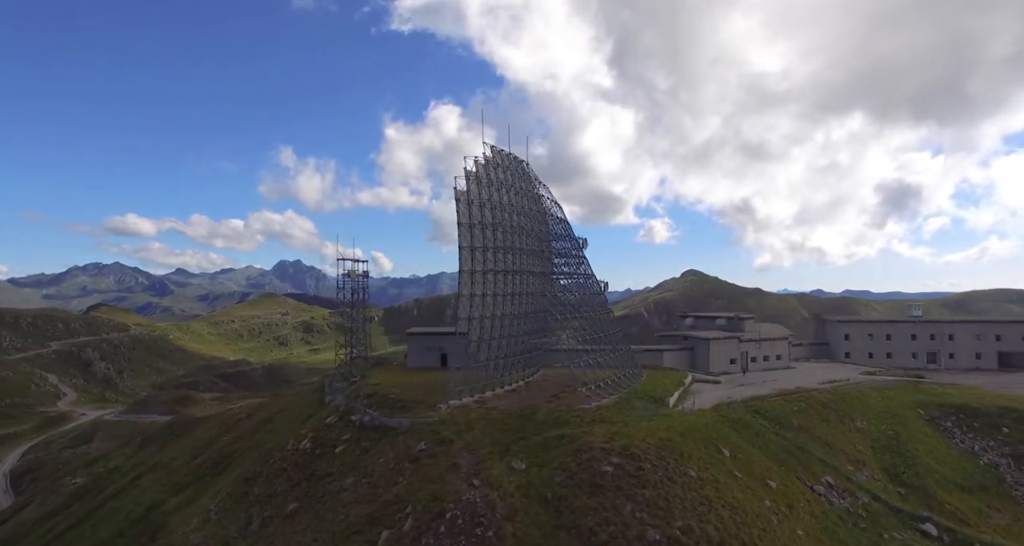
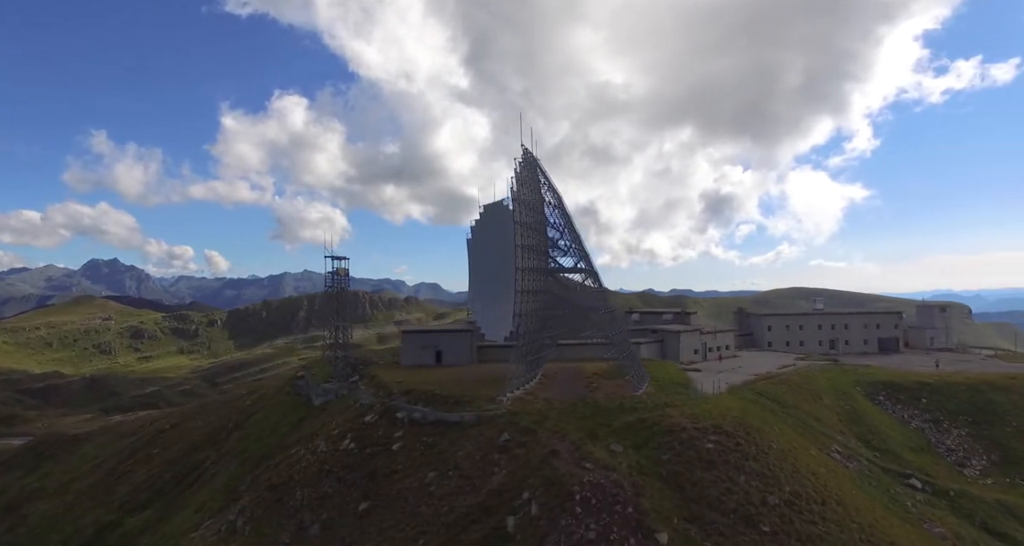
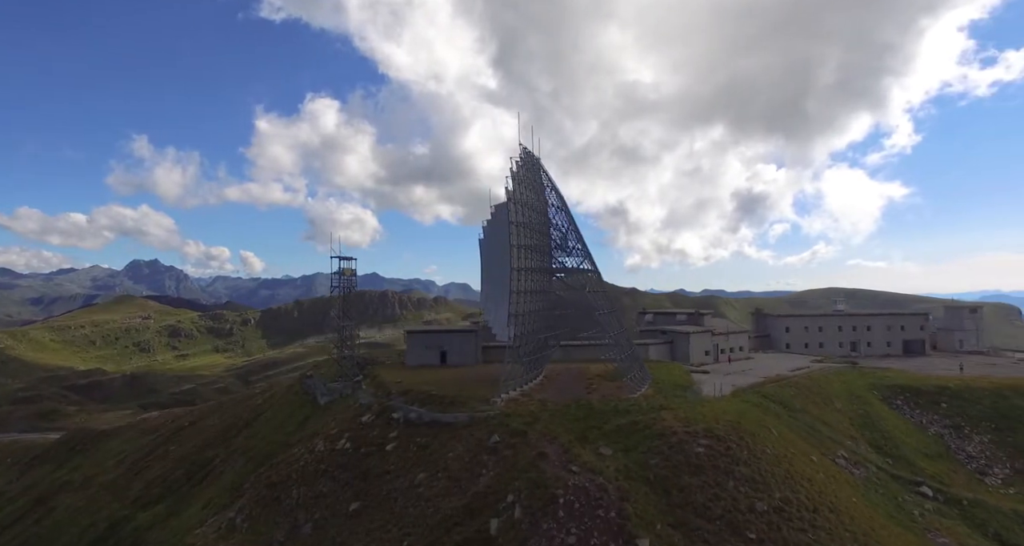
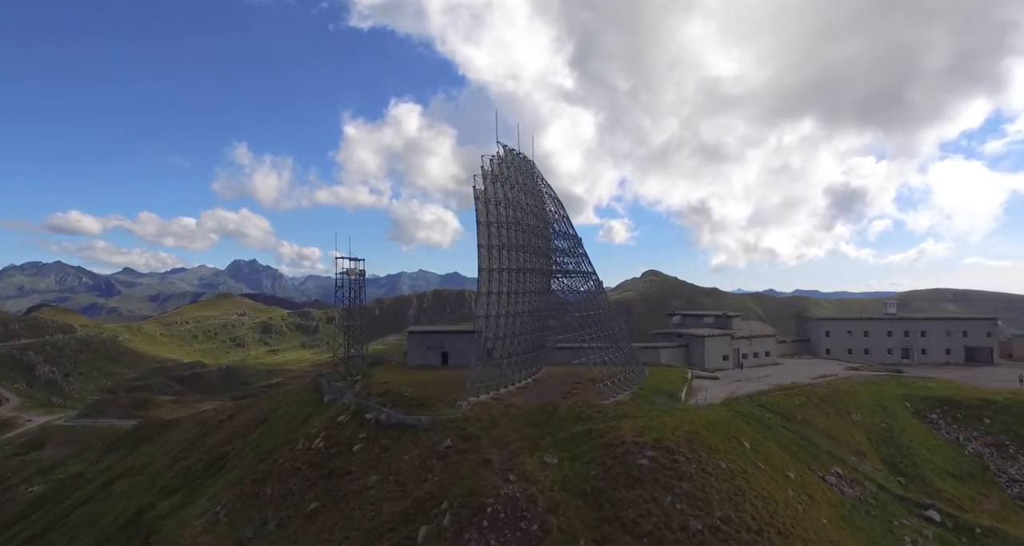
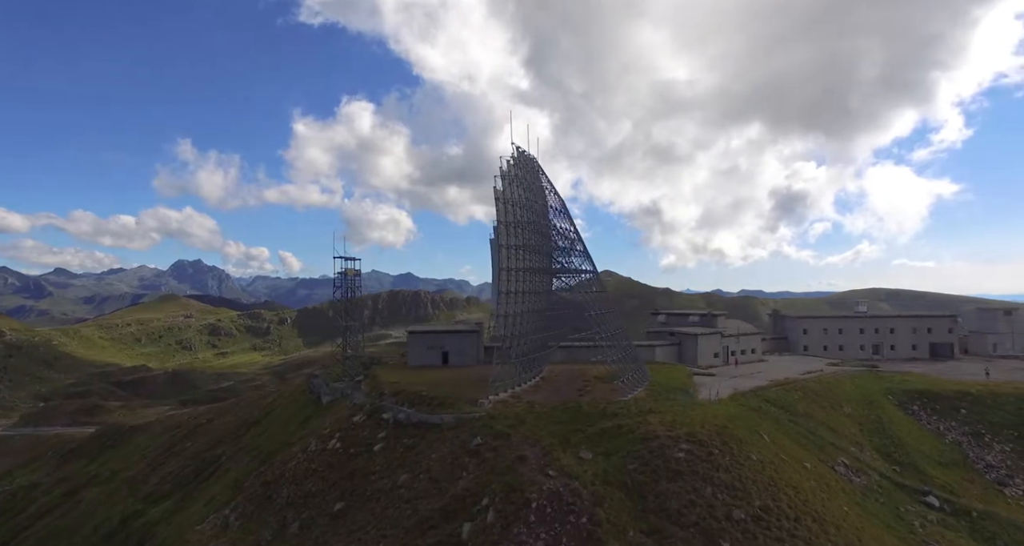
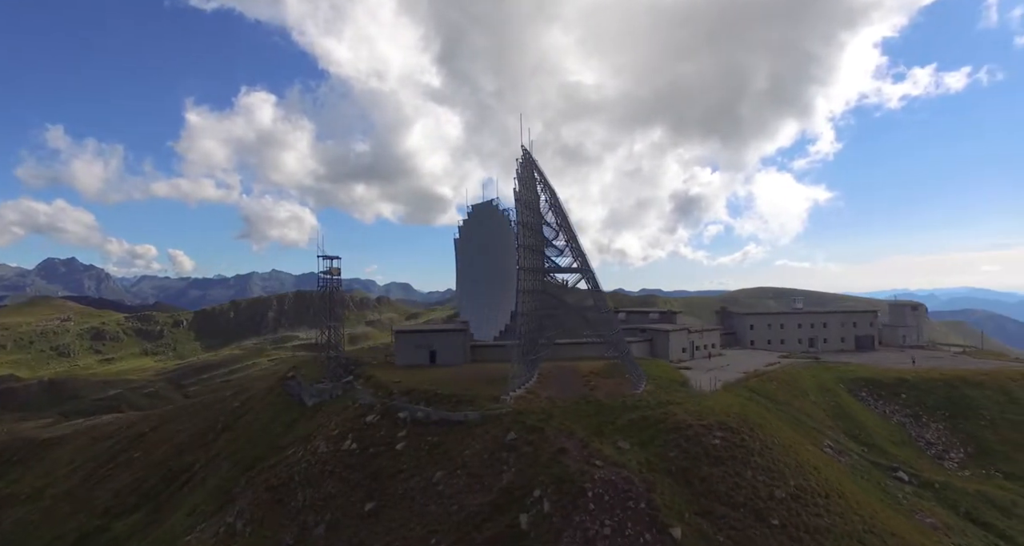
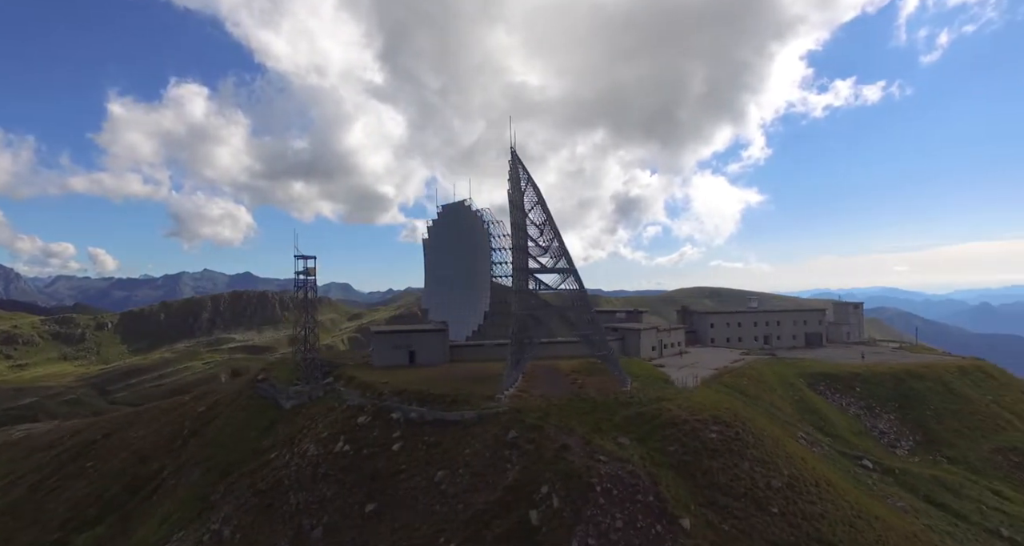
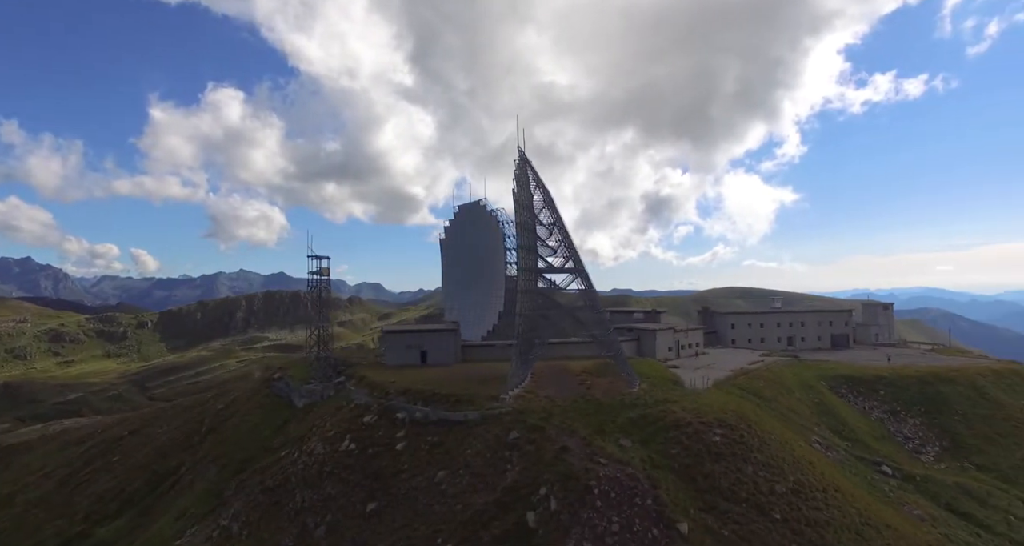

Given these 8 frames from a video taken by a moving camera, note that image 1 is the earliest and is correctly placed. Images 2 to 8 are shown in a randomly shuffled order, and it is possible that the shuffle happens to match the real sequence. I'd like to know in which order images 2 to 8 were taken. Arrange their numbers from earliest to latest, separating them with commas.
4, 5, 3, 2, 6, 8, 7
